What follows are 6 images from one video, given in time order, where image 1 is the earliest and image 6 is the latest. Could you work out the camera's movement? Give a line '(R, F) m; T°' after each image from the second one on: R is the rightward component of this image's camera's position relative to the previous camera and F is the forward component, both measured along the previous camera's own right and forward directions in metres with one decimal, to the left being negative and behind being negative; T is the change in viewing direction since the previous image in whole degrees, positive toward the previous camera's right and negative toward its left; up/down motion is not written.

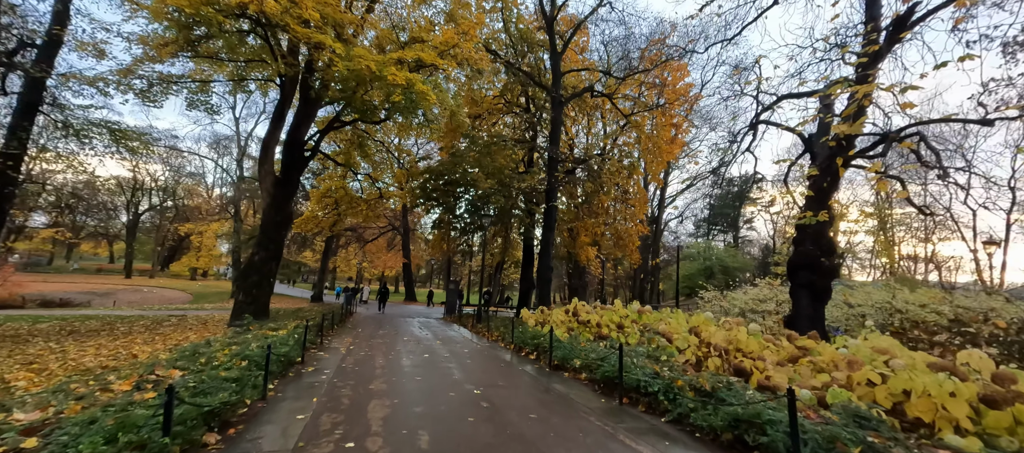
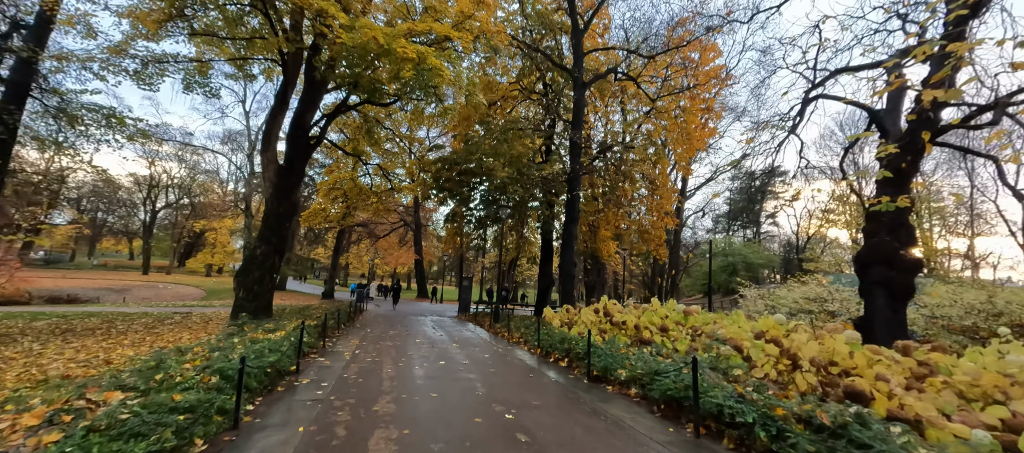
(-0.3, +1.1) m; -1°
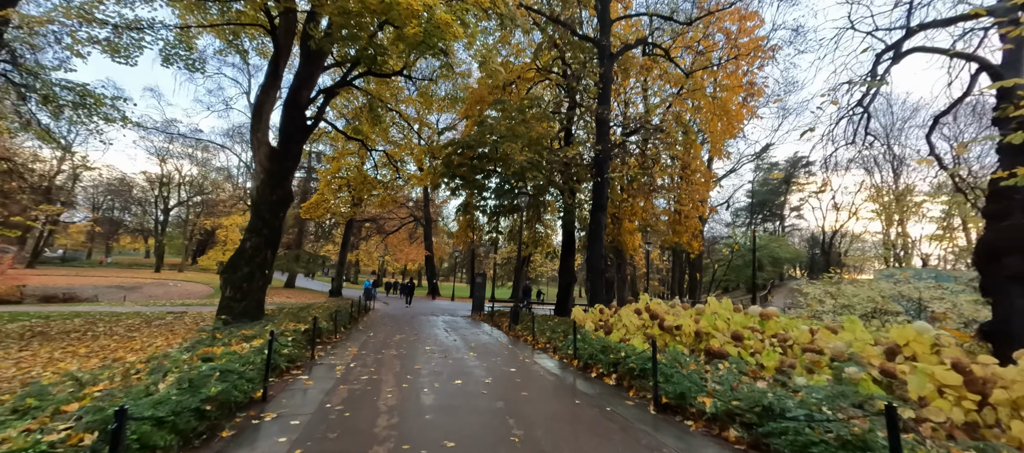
(-0.3, +1.5) m; -1°
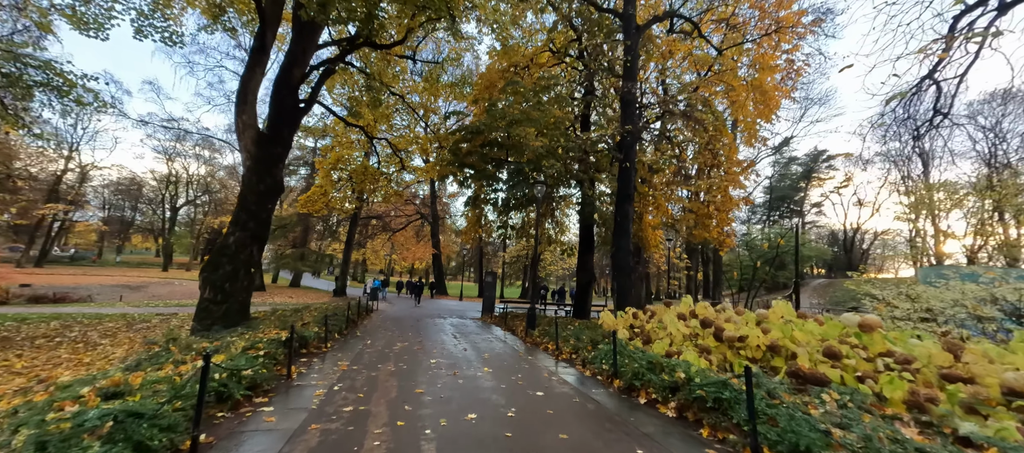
(-0.2, +1.3) m; -1°
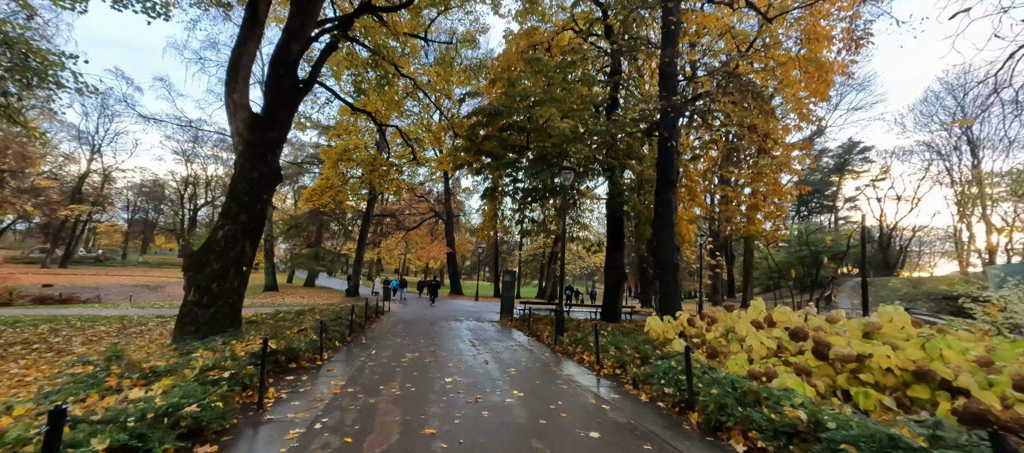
(-0.2, +1.3) m; -2°
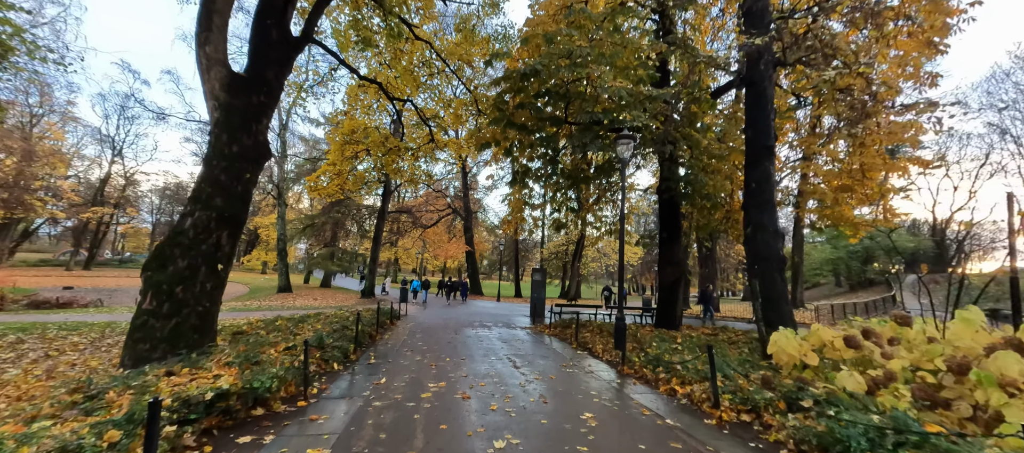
(-0.5, +2.0) m; -2°
